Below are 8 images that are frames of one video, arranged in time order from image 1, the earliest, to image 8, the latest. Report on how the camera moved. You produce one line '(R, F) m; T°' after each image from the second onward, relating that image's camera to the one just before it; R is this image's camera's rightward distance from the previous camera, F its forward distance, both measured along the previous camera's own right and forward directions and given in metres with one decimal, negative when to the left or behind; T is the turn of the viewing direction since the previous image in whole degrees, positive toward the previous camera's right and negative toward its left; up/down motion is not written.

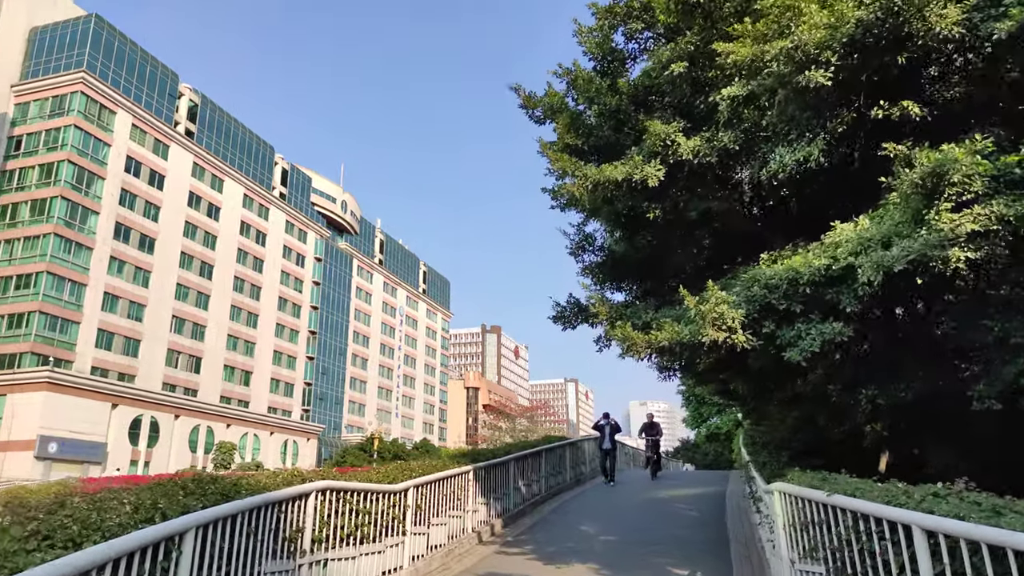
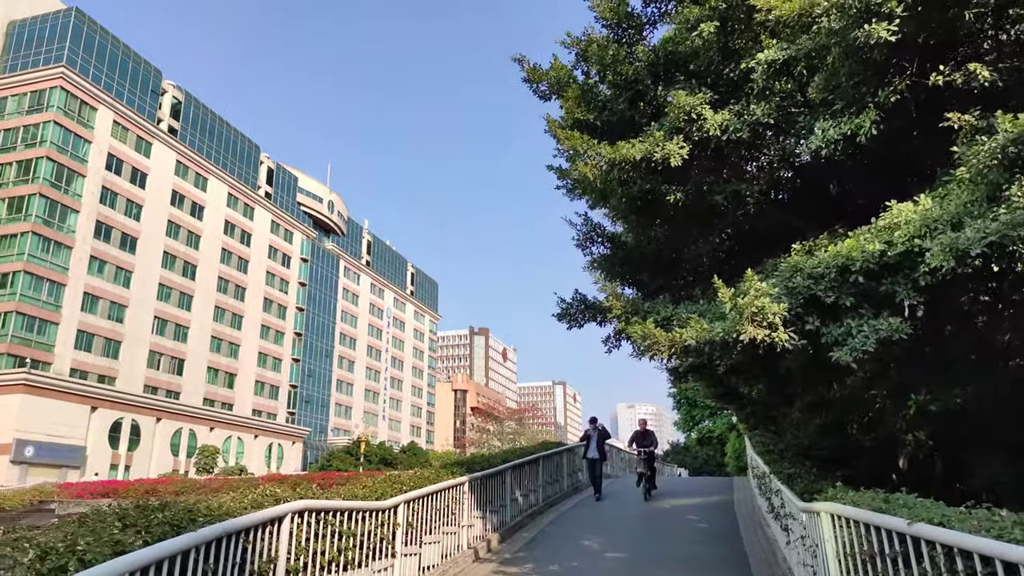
(-0.1, +0.8) m; +1°
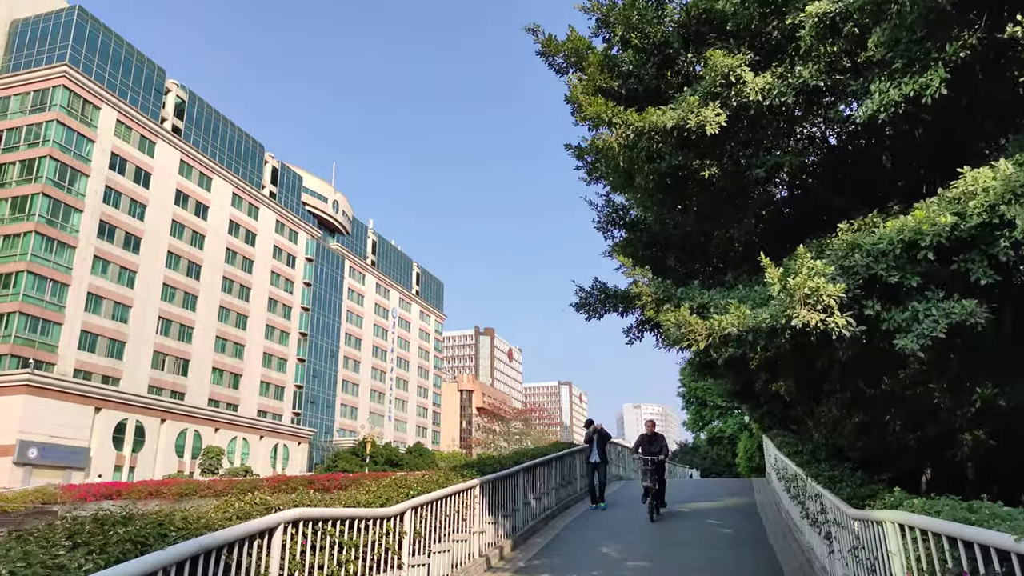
(-0.1, +0.6) m; 0°
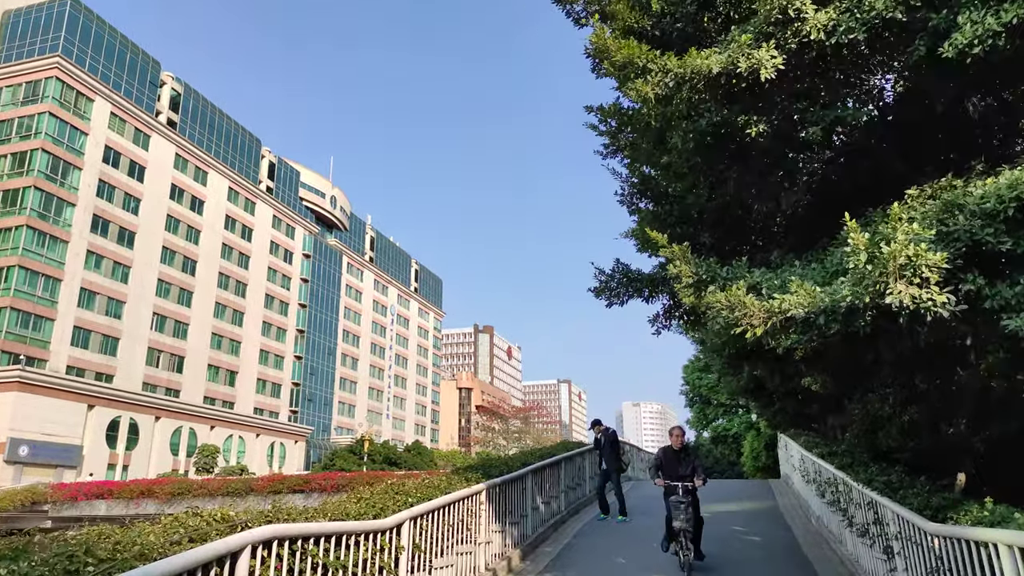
(-0.1, +0.8) m; 0°
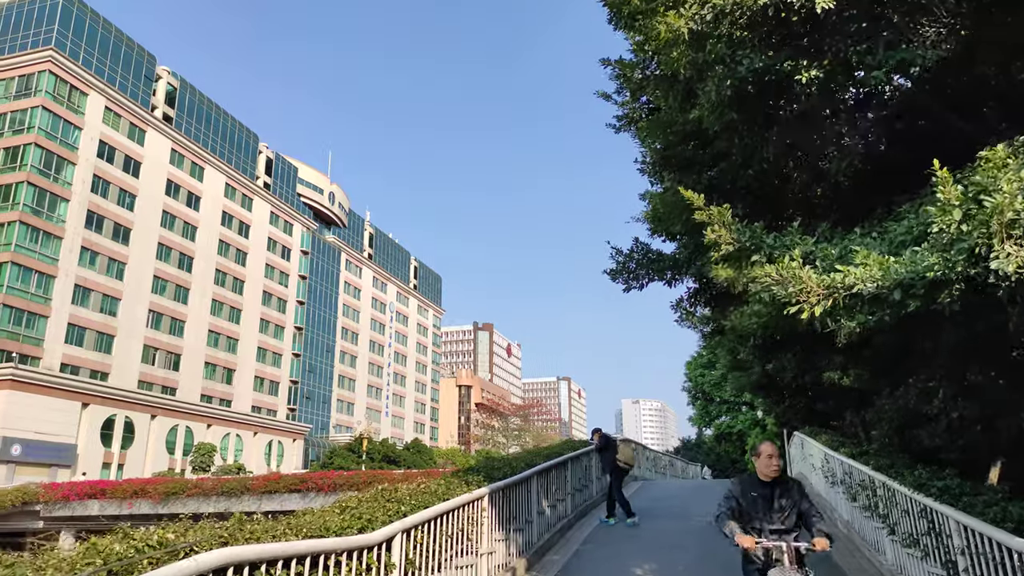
(0.0, +0.7) m; 0°
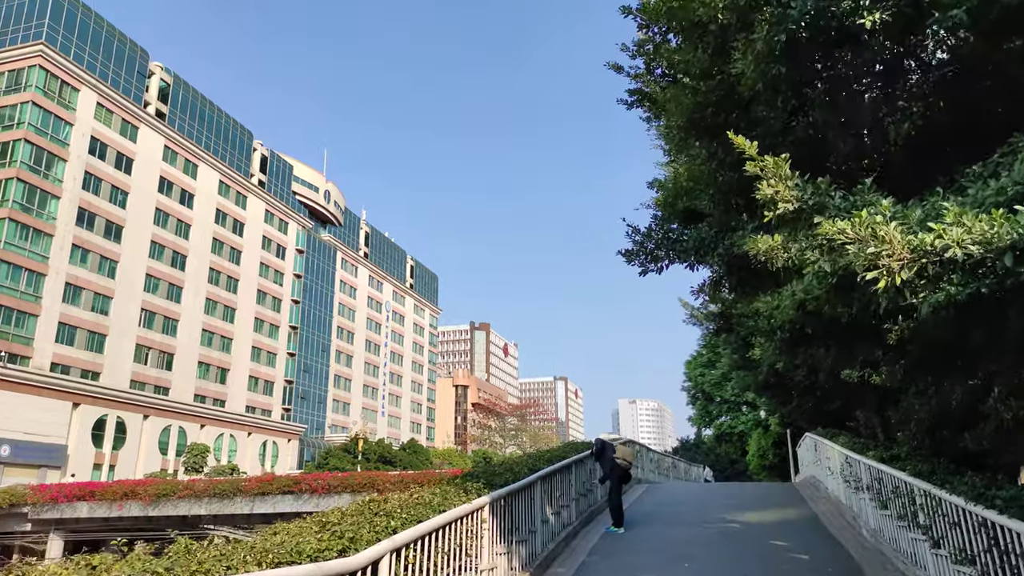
(-0.1, +0.6) m; 0°
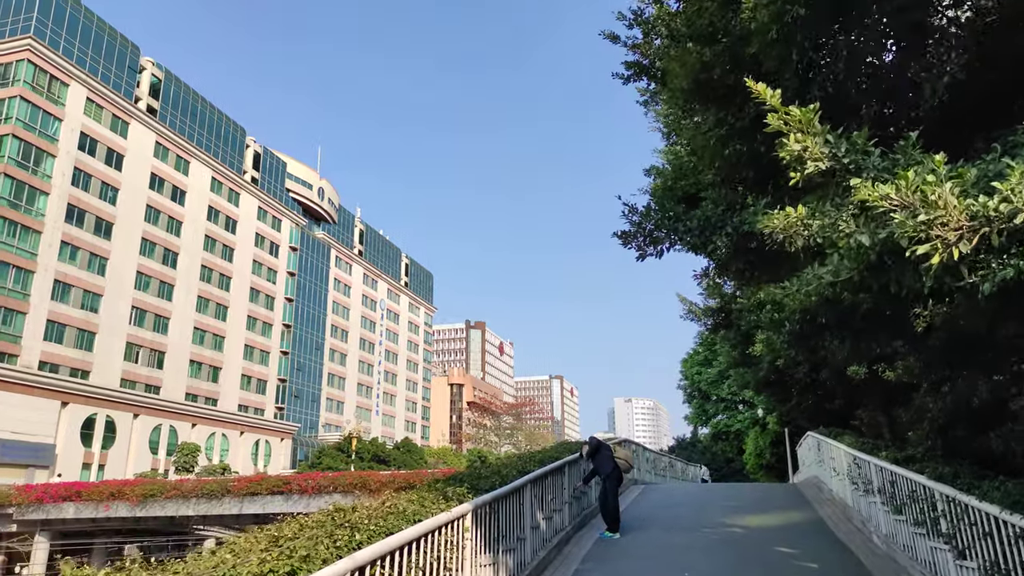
(+0.1, +0.5) m; 0°
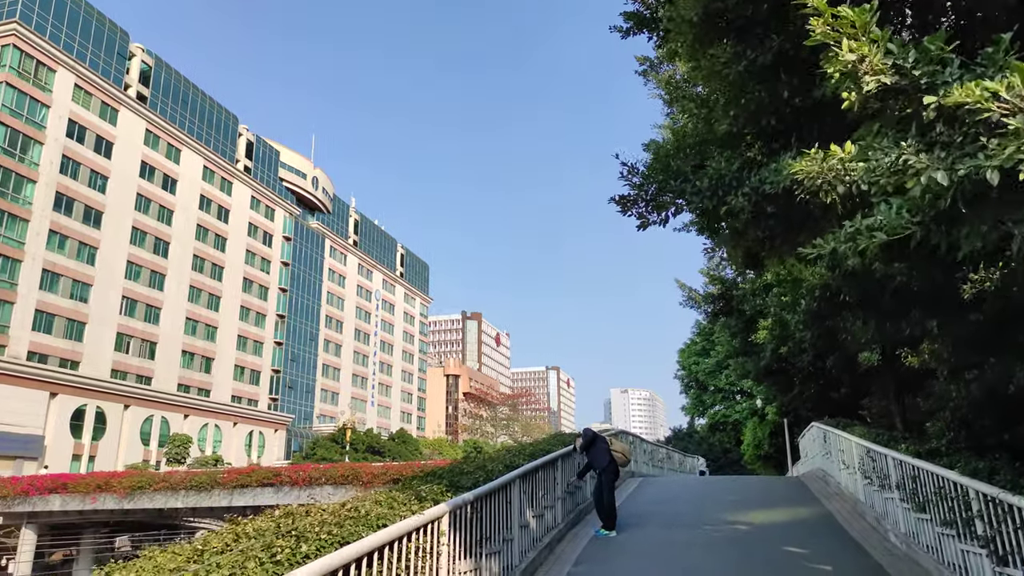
(+0.1, +0.7) m; 0°
